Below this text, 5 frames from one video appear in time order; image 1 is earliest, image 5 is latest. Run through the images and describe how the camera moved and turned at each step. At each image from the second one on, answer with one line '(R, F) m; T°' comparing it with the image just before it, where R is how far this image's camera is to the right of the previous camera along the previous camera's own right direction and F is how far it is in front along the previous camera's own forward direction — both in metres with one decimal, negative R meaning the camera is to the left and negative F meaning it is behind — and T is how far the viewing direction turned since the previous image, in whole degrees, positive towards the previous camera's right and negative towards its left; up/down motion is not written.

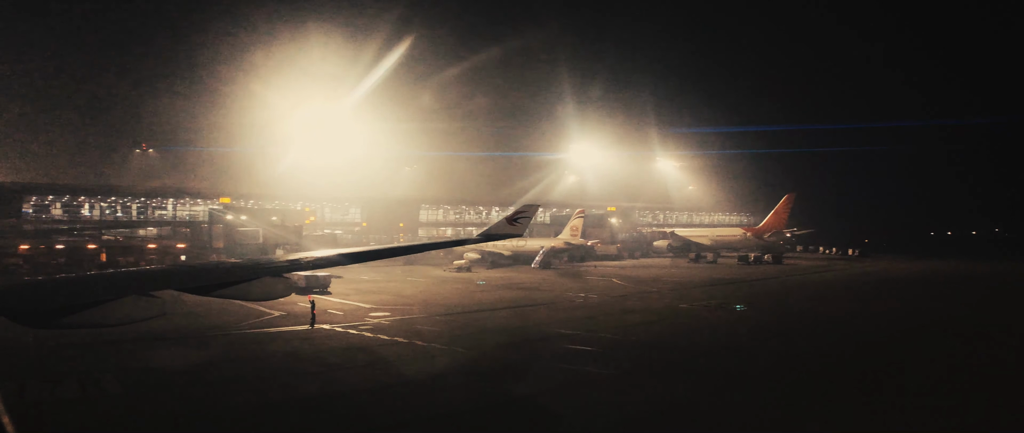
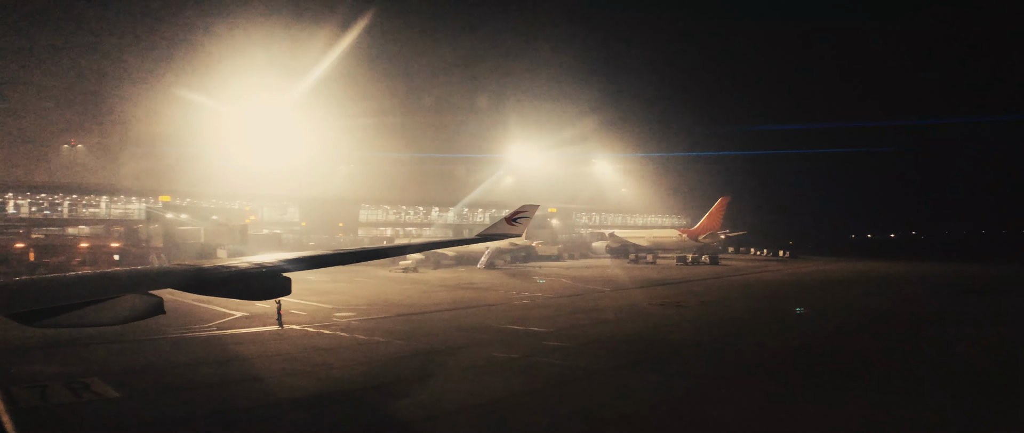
(-0.8, -0.3) m; +6°
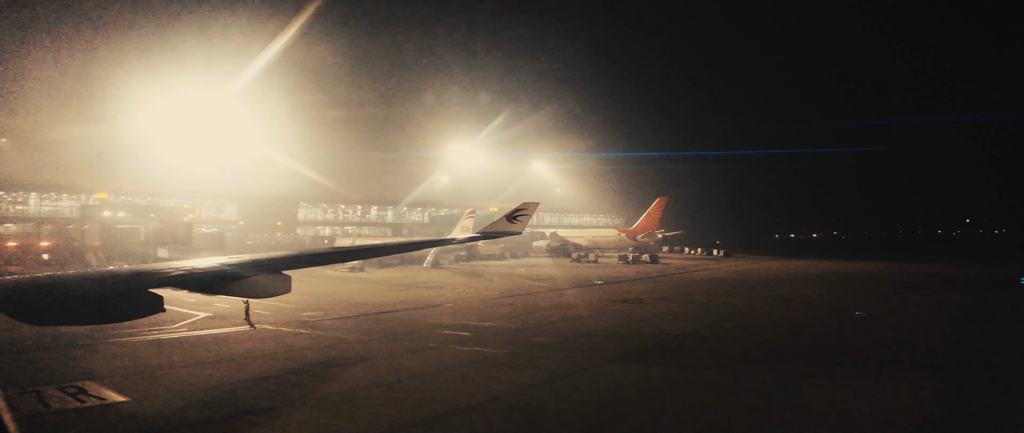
(-0.8, -0.4) m; +6°
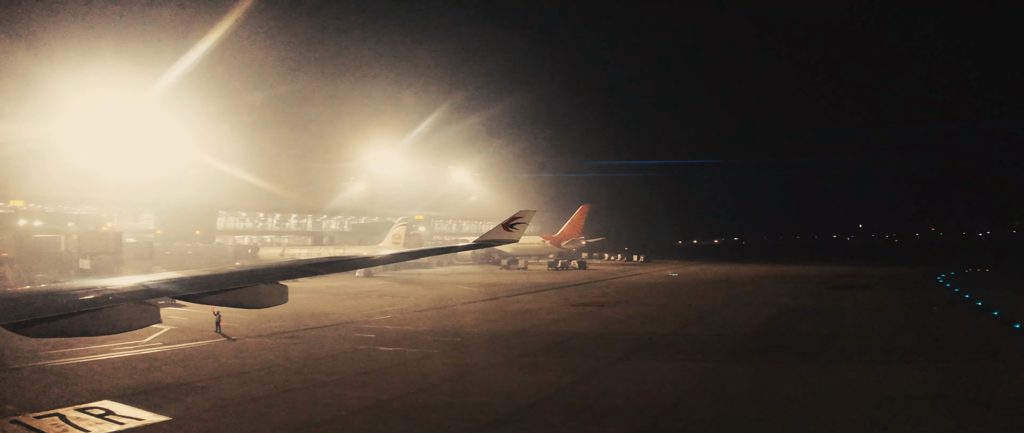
(-1.4, -0.1) m; +7°
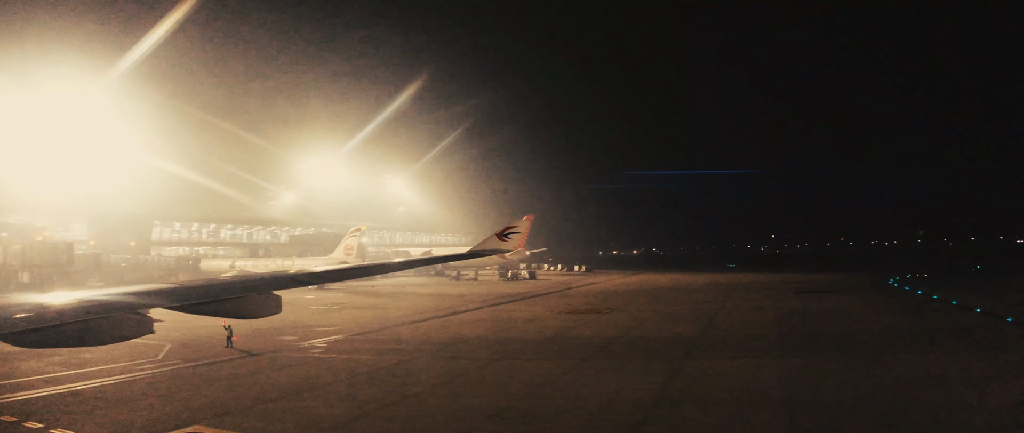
(-2.3, +1.1) m; +5°
